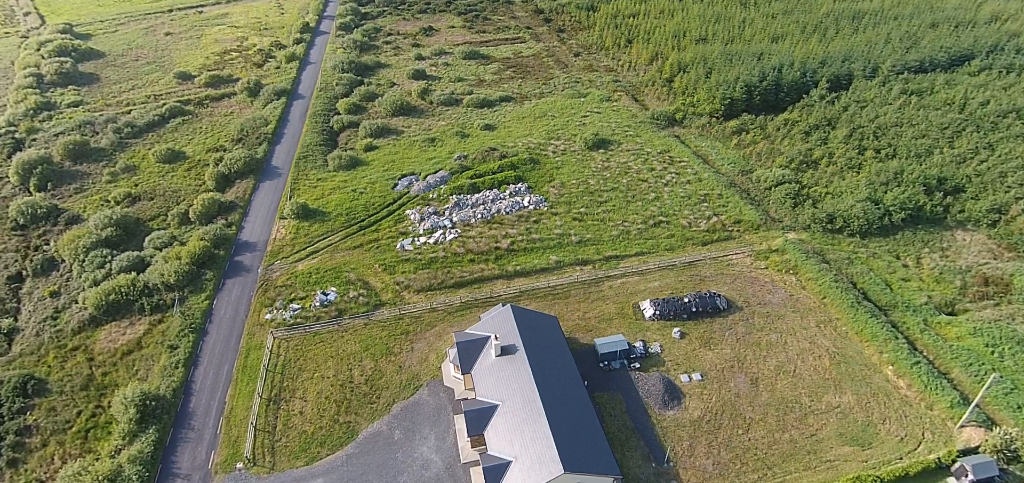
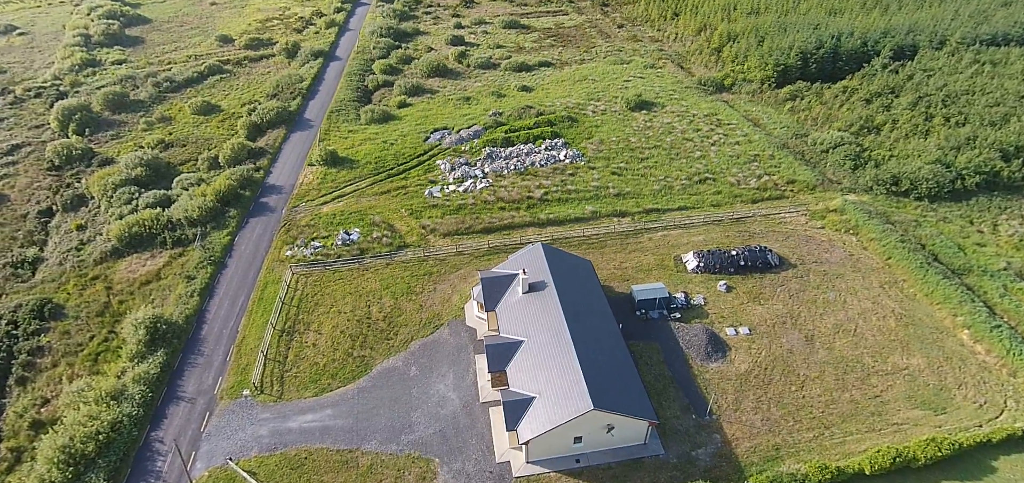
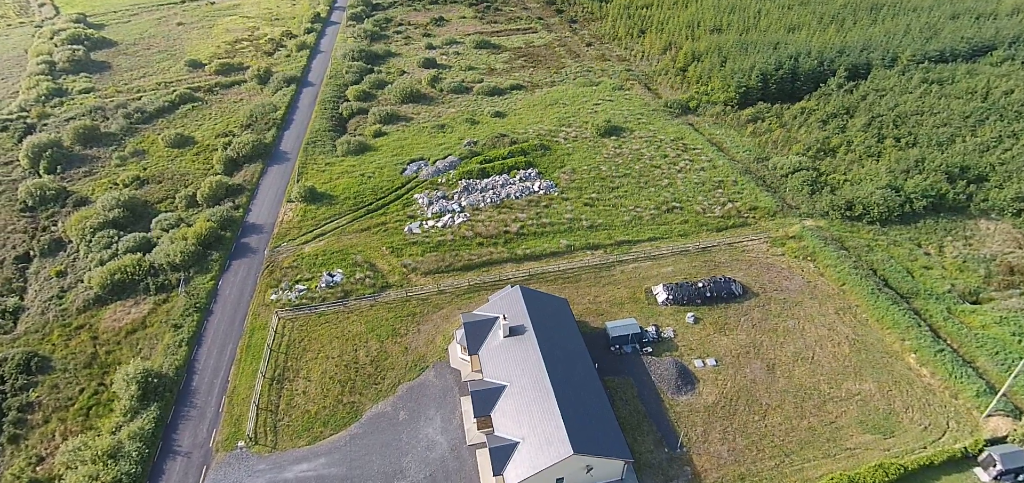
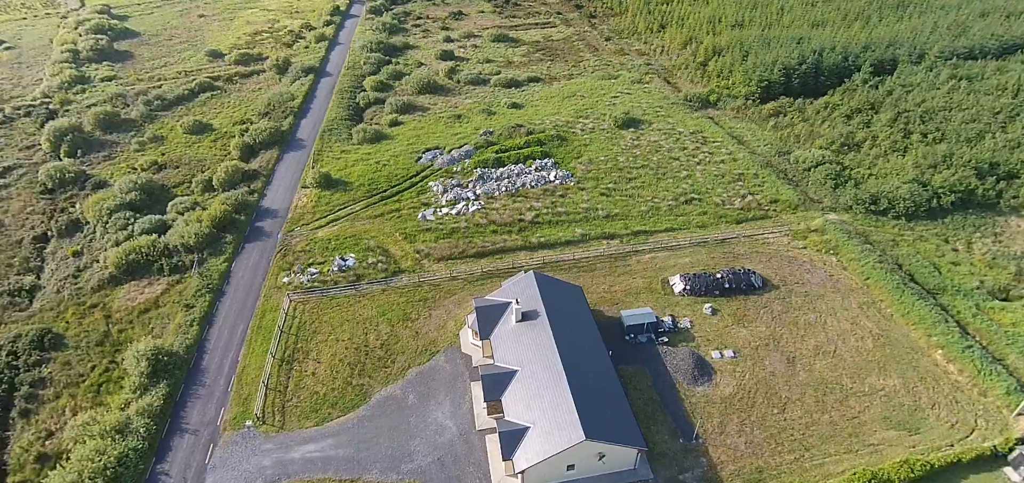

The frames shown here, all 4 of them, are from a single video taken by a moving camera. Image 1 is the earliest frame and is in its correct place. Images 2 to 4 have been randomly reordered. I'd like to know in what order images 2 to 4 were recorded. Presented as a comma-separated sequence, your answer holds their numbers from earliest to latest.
3, 4, 2
